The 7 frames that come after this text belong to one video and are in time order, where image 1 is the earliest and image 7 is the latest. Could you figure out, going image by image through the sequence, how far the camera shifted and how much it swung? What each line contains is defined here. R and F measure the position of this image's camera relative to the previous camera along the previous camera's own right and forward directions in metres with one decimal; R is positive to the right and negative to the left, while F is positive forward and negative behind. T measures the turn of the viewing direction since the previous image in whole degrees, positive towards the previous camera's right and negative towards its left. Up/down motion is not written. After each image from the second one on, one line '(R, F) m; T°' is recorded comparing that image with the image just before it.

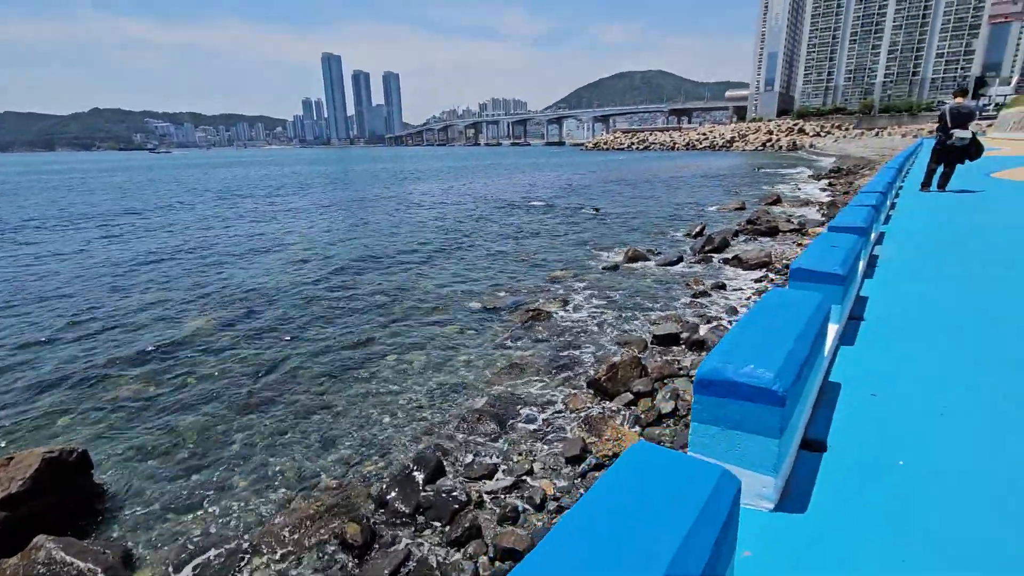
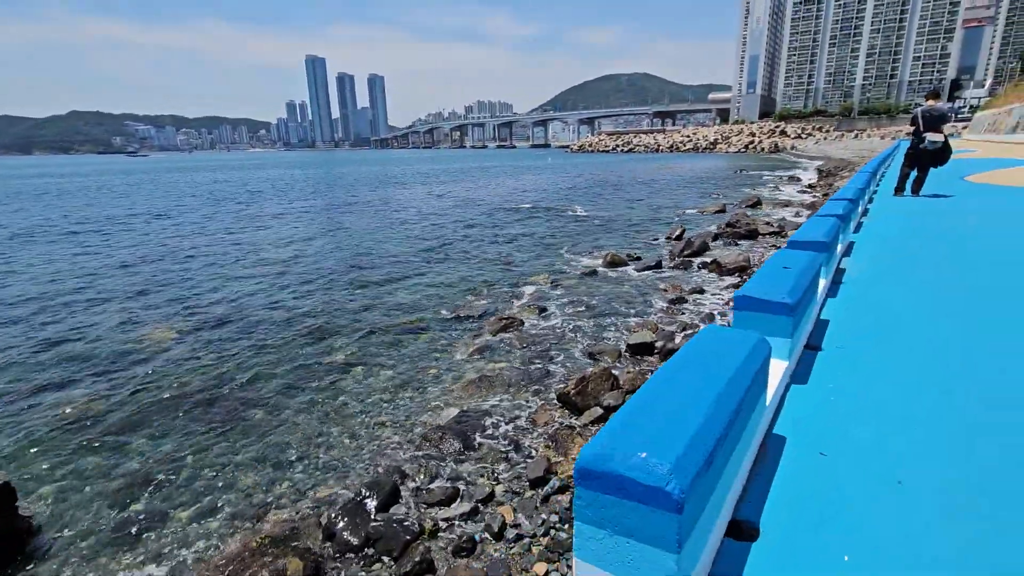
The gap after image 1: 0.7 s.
(+0.3, +0.3) m; +1°
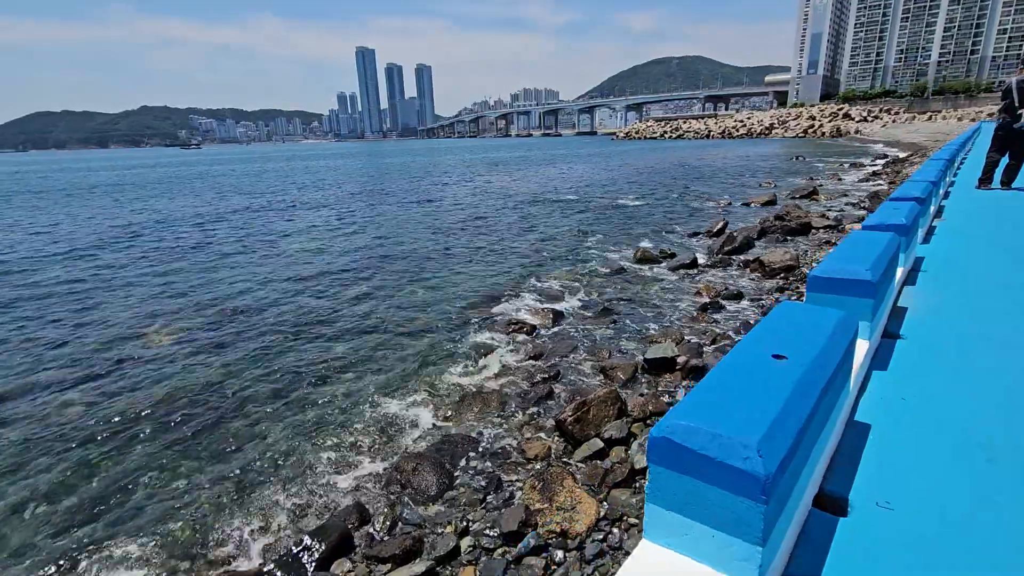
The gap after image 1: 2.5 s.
(+0.6, +0.9) m; -5°
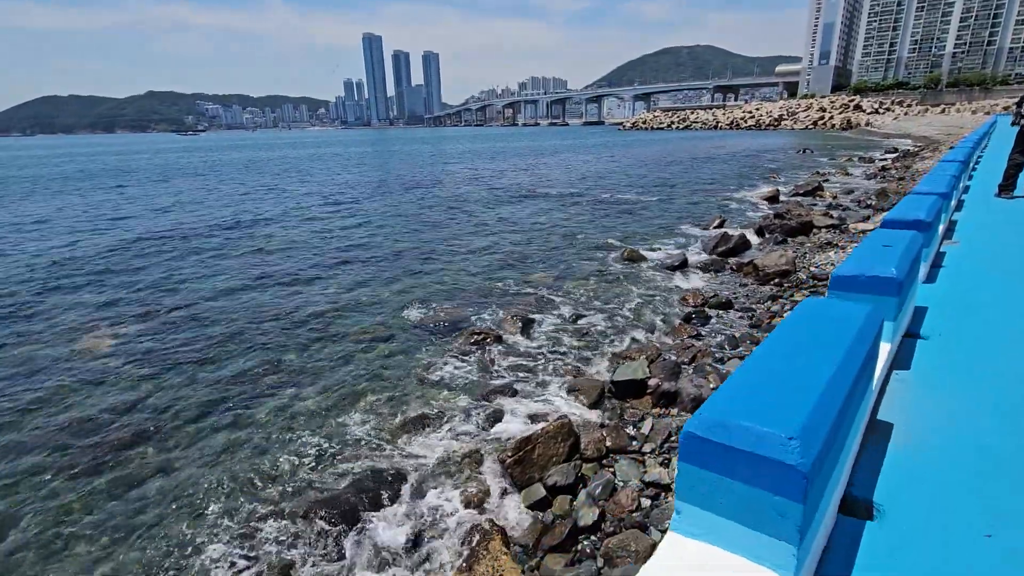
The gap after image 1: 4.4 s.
(+0.7, +0.8) m; -1°
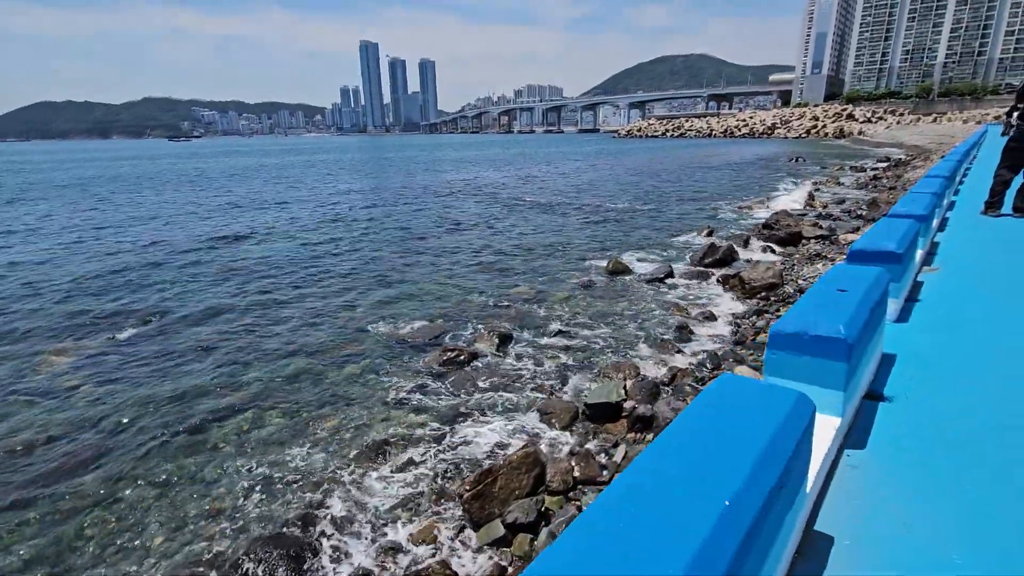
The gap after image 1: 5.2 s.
(+0.3, +0.3) m; 0°
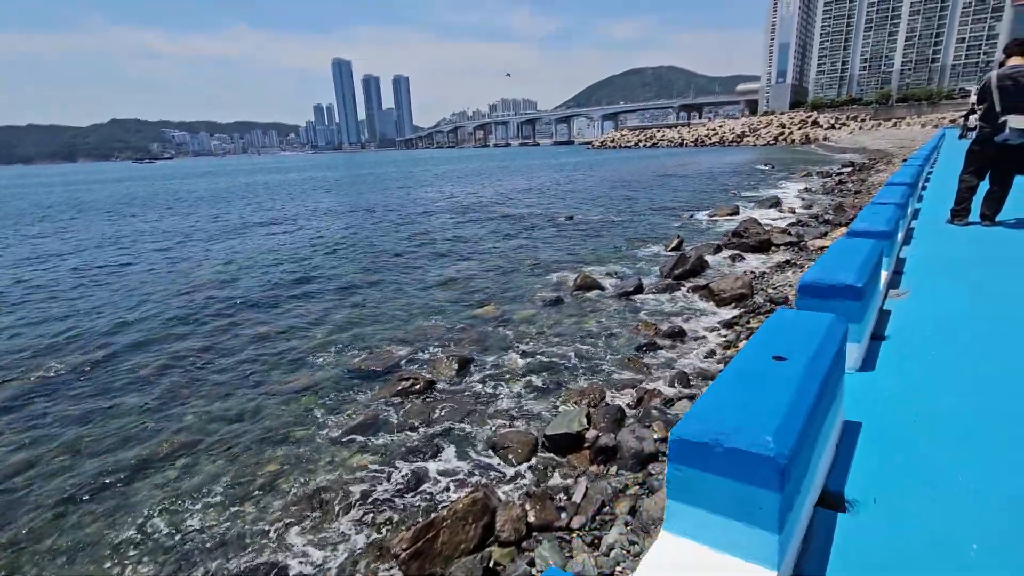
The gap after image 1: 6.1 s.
(+0.4, +0.4) m; +2°
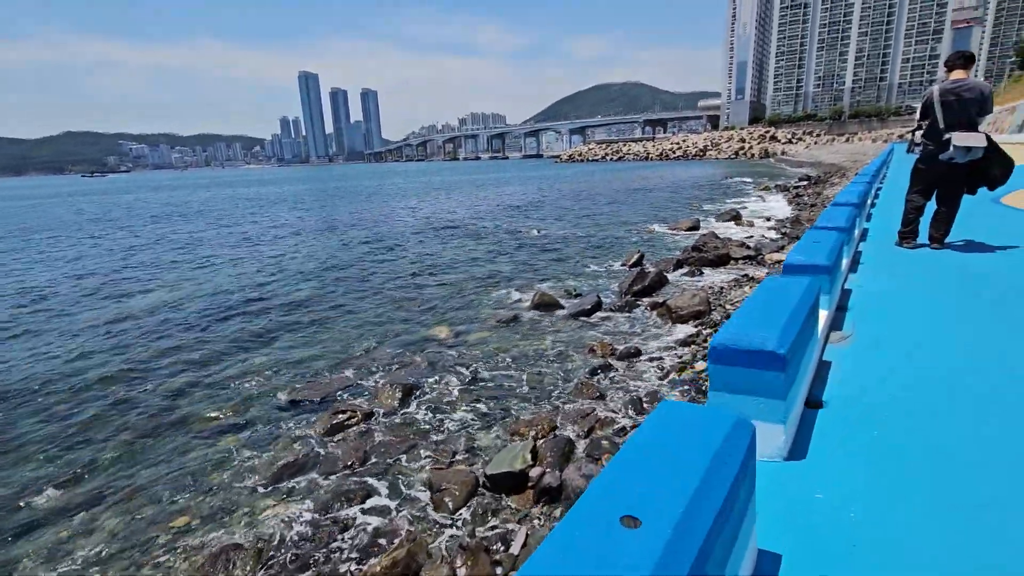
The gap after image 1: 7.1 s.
(+0.4, +0.4) m; +3°
